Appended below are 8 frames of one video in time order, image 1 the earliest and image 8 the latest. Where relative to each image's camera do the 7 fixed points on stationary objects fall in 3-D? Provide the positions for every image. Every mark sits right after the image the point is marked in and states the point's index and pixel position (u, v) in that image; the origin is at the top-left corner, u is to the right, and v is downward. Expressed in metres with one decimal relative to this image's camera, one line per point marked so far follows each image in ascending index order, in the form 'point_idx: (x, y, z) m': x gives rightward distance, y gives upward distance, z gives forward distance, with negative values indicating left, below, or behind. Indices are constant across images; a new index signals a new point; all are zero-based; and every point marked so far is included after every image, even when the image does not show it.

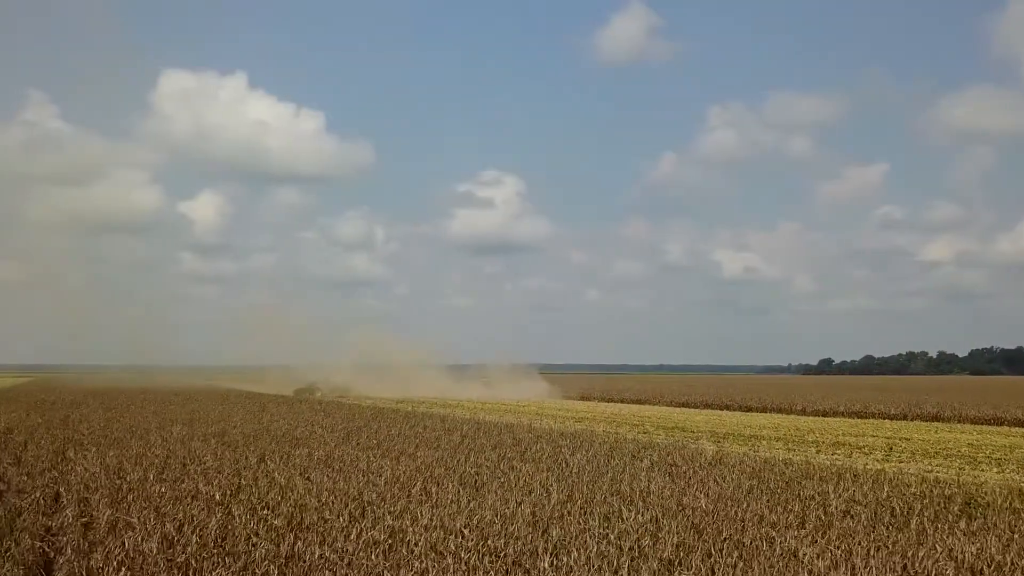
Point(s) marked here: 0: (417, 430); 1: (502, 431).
0: (-2.1, -3.2, +16.7) m
1: (-0.2, -3.2, +17.0) m
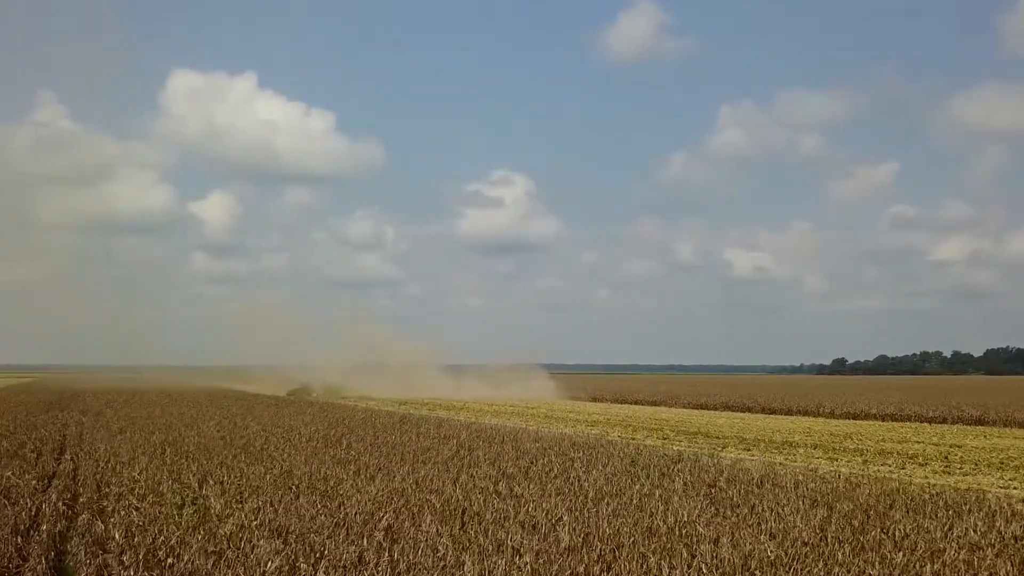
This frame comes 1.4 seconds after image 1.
0: (-2.0, -2.9, +14.7) m
1: (-0.2, -3.0, +15.0) m
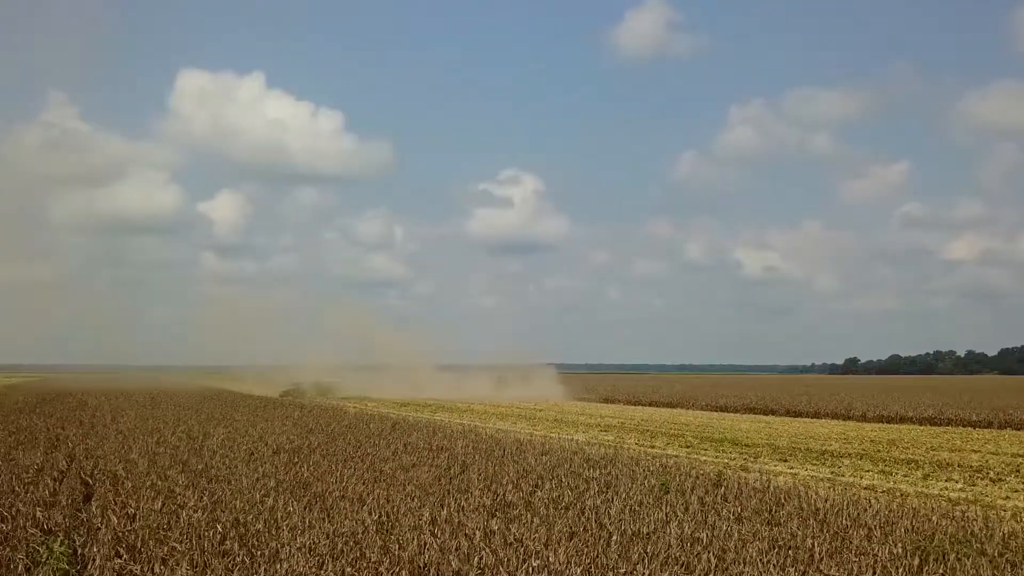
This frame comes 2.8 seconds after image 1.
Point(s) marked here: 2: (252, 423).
0: (-2.0, -2.7, +12.7) m
1: (-0.1, -2.8, +13.0) m
2: (-6.2, -3.3, +17.9) m
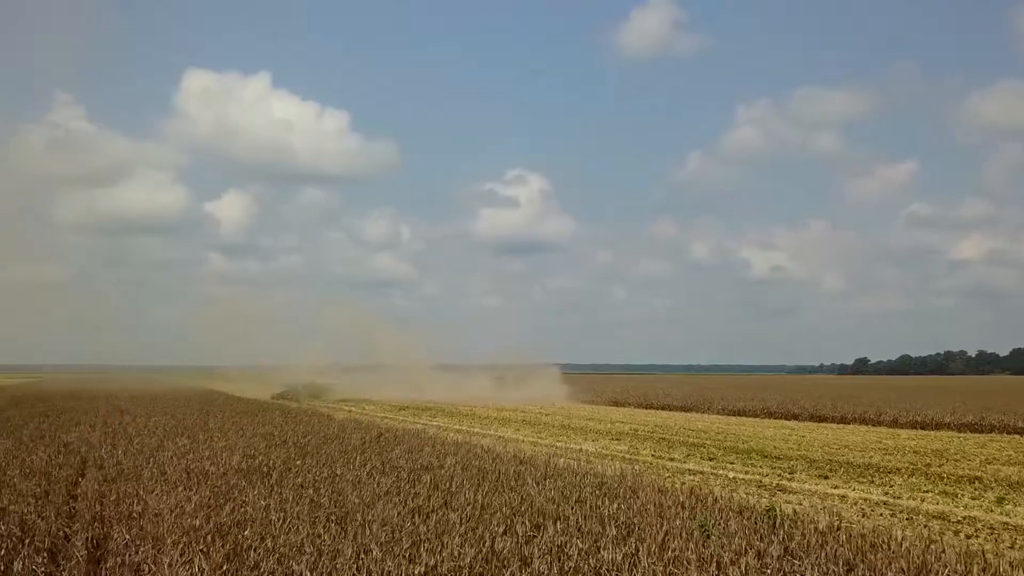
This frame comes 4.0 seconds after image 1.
0: (-2.0, -2.6, +10.8) m
1: (-0.1, -2.6, +11.0) m
2: (-6.2, -3.1, +16.0) m
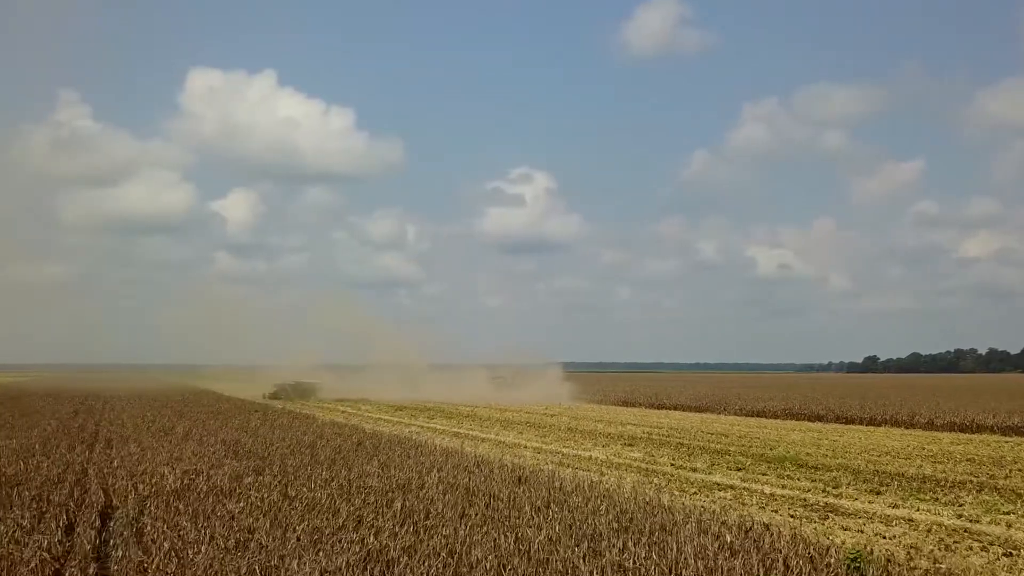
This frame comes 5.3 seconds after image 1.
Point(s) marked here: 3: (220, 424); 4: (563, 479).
0: (-2.0, -2.3, +8.8) m
1: (-0.1, -2.4, +9.0) m
2: (-6.2, -2.9, +14.1) m
3: (-6.9, -3.2, +17.5) m
4: (+0.7, -2.6, +10.2) m
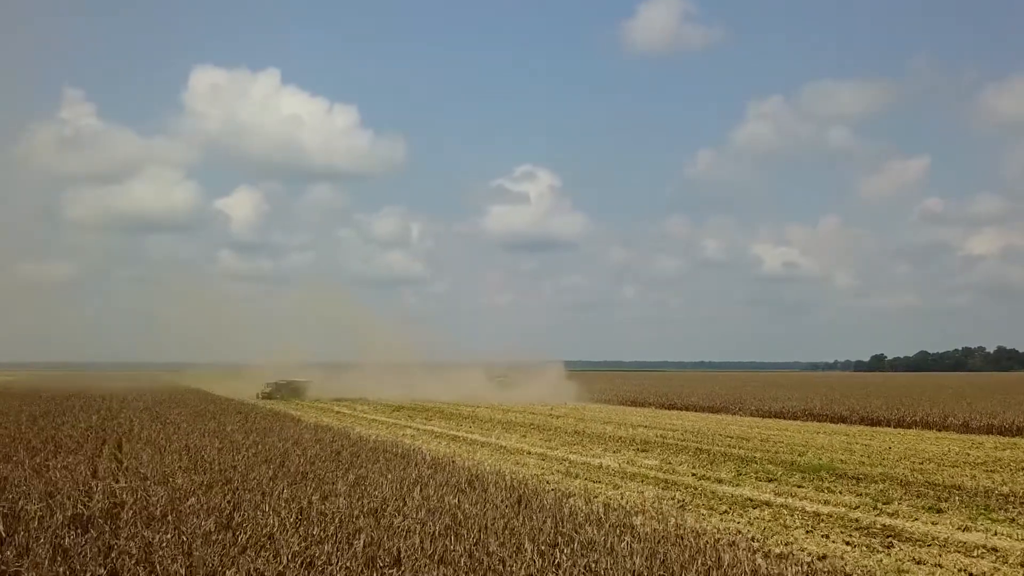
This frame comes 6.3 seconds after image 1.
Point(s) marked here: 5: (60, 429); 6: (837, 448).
0: (-2.0, -2.1, +7.2) m
1: (-0.2, -2.1, +7.4) m
2: (-6.2, -2.7, +12.5) m
3: (-6.8, -3.0, +15.9) m
4: (+0.7, -2.4, +8.5) m
5: (-9.6, -3.0, +15.5) m
6: (+7.5, -3.7, +17.3) m
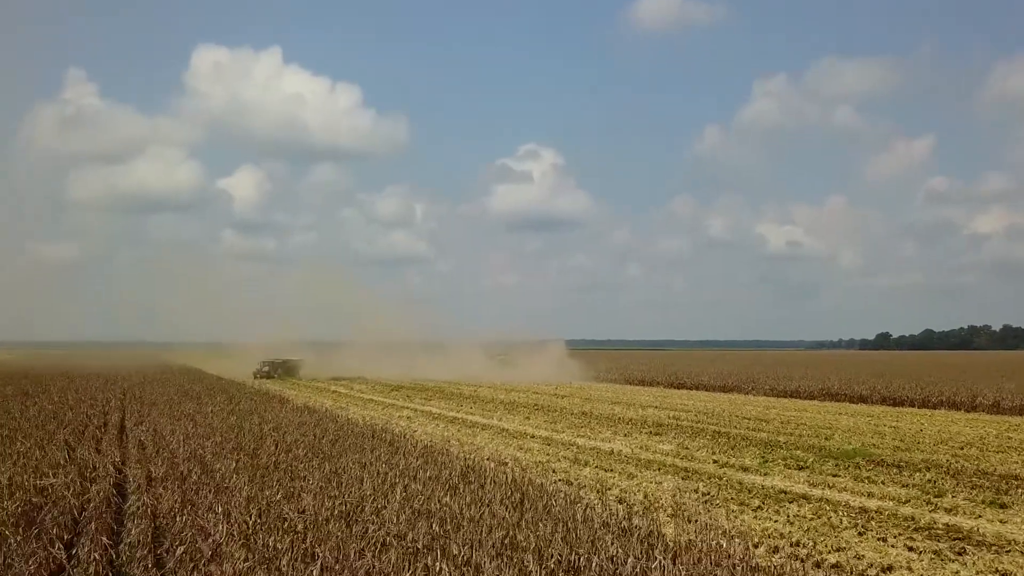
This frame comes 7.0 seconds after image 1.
0: (-2.0, -1.8, +5.9) m
1: (-0.2, -1.8, +6.2) m
2: (-6.2, -2.2, +11.3) m
3: (-6.8, -2.4, +14.7) m
4: (+0.7, -2.0, +7.3) m
5: (-9.5, -2.4, +14.4) m
6: (+7.6, -3.1, +16.0) m
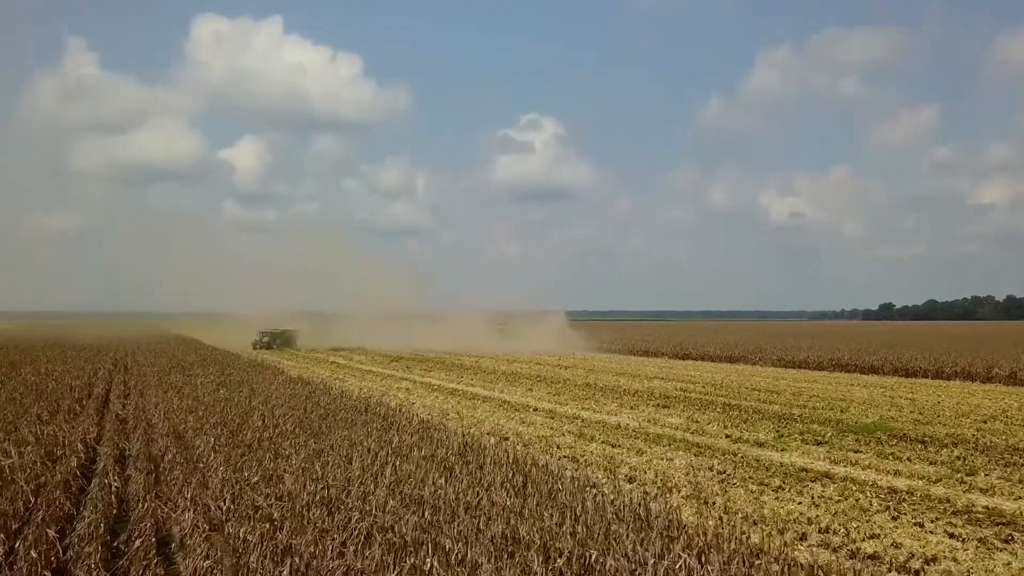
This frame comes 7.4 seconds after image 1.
0: (-2.0, -1.5, +5.3) m
1: (-0.2, -1.5, +5.5) m
2: (-6.1, -1.7, +10.7) m
3: (-6.7, -1.8, +14.1) m
4: (+0.7, -1.7, +6.6) m
5: (-9.5, -1.8, +13.8) m
6: (+7.6, -2.4, +15.4) m
